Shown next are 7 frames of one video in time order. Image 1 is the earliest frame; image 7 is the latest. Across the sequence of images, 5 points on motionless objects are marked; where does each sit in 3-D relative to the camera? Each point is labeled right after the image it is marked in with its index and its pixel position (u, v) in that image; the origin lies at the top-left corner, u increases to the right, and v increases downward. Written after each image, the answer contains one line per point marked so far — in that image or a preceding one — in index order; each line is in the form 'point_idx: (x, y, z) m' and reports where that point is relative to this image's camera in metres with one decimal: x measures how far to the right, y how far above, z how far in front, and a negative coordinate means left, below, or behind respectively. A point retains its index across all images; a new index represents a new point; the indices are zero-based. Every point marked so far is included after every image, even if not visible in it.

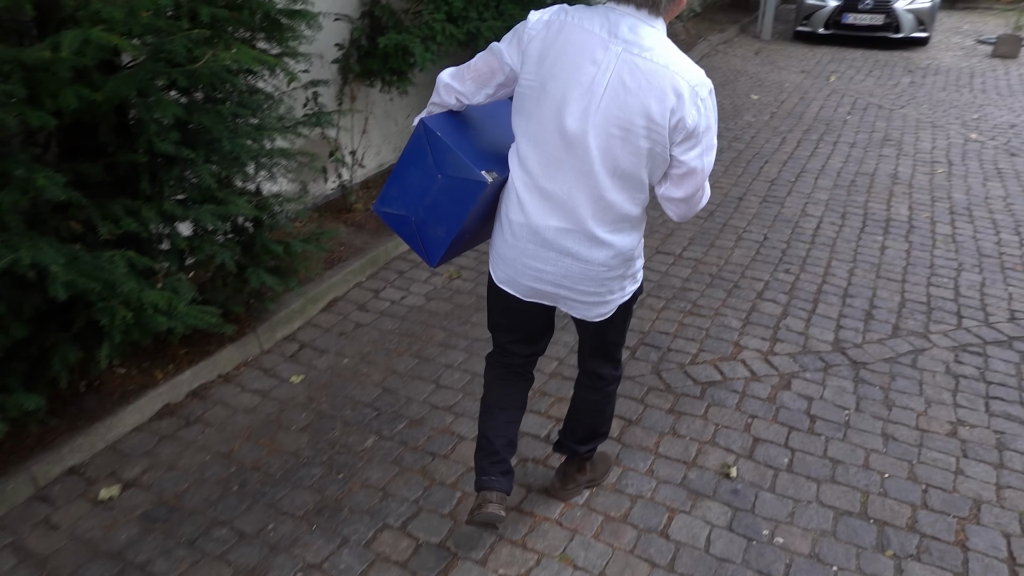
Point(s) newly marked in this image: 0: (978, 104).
0: (+4.6, +1.8, +7.4) m
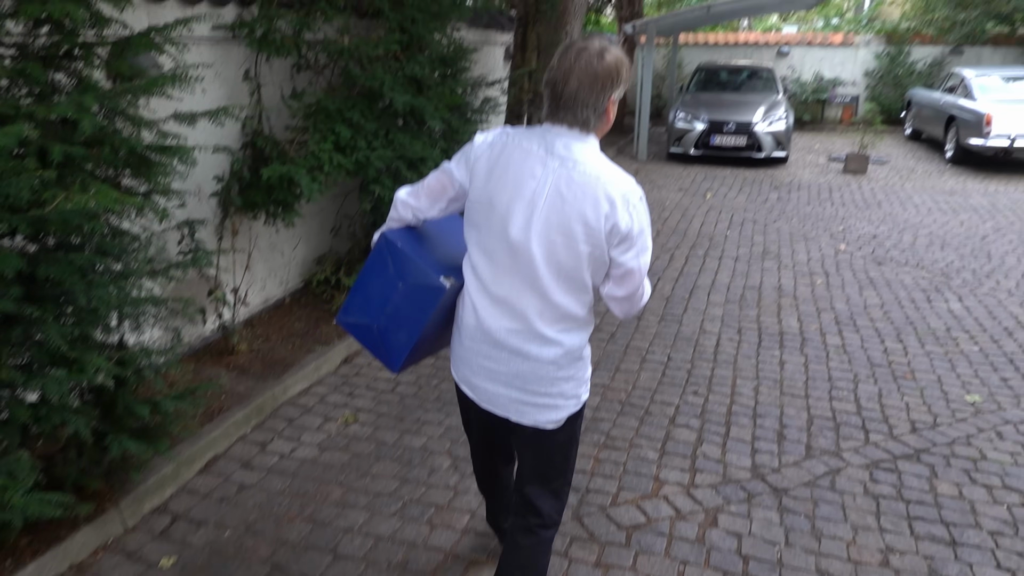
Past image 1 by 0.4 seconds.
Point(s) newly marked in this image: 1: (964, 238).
0: (+3.5, +0.8, +8.0) m
1: (+4.3, +0.5, +7.2) m
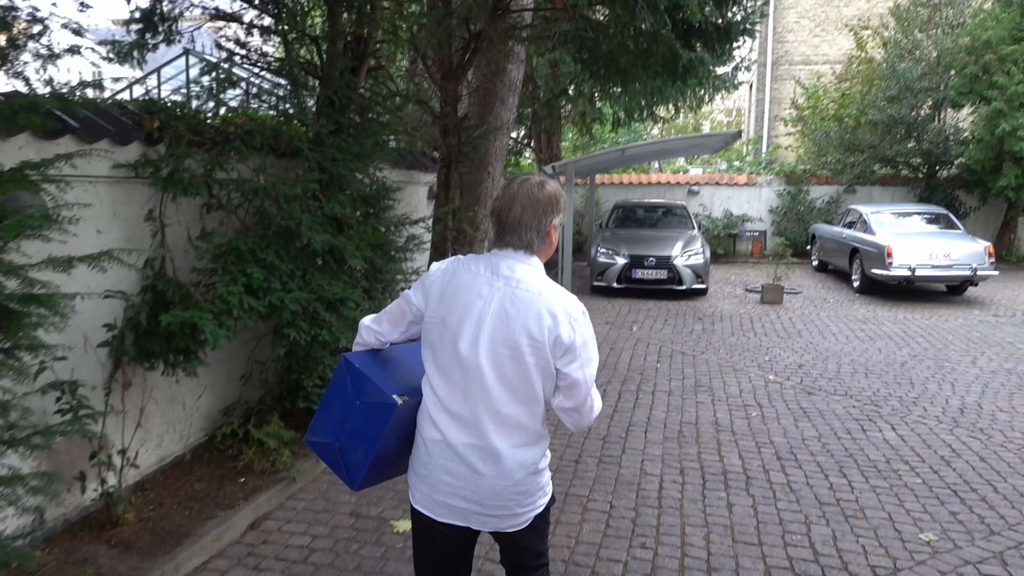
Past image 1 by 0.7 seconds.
0: (+2.7, -0.6, +8.1) m
1: (+3.6, -0.7, +7.3) m
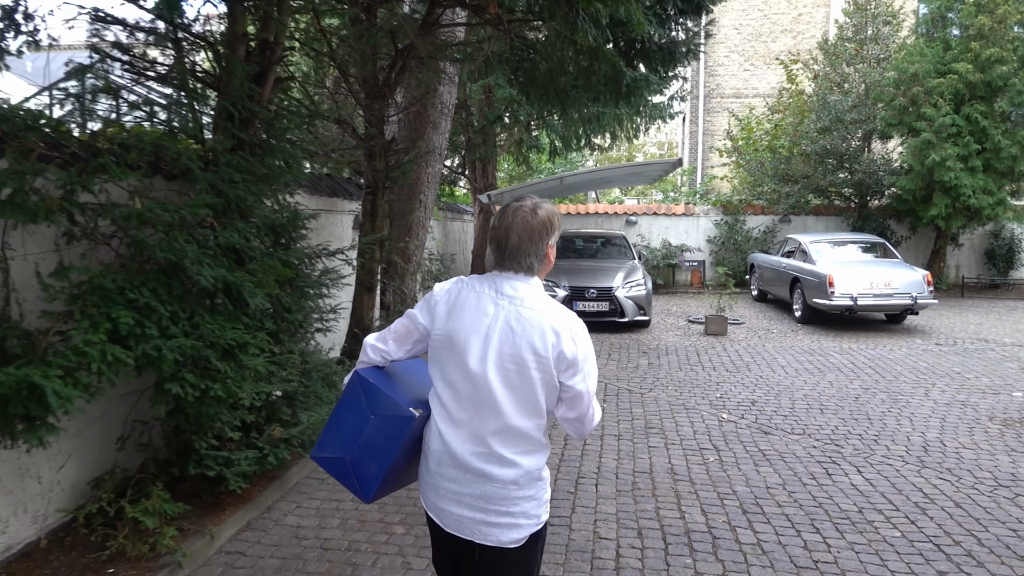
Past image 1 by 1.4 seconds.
0: (+2.0, -1.0, +7.7) m
1: (+3.0, -1.0, +7.0) m
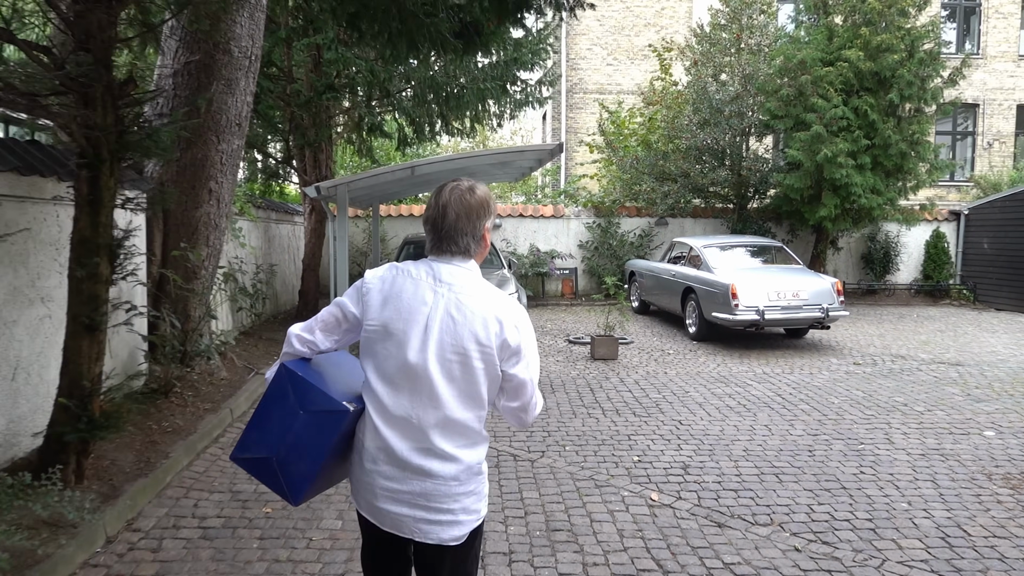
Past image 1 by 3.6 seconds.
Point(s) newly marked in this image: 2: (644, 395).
0: (+0.8, -1.1, +5.7) m
1: (+1.9, -1.2, +5.2) m
2: (+1.2, -1.0, +6.9) m
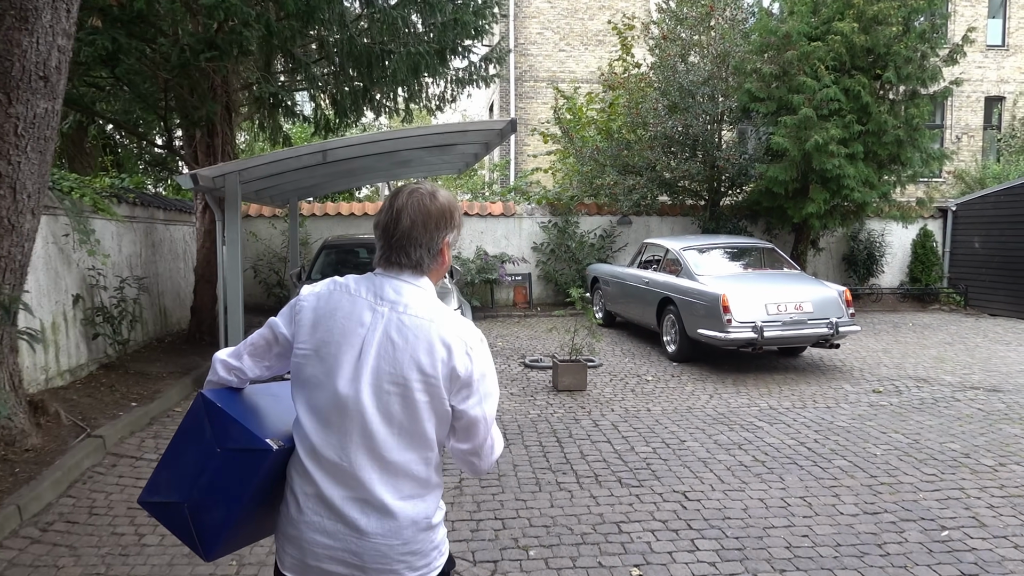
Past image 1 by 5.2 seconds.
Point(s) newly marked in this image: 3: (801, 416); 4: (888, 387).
0: (+0.5, -1.2, +4.0) m
1: (+1.6, -1.3, +3.6) m
2: (+0.8, -1.1, +5.2) m
3: (+2.3, -1.0, +6.0) m
4: (+3.5, -0.9, +7.0) m
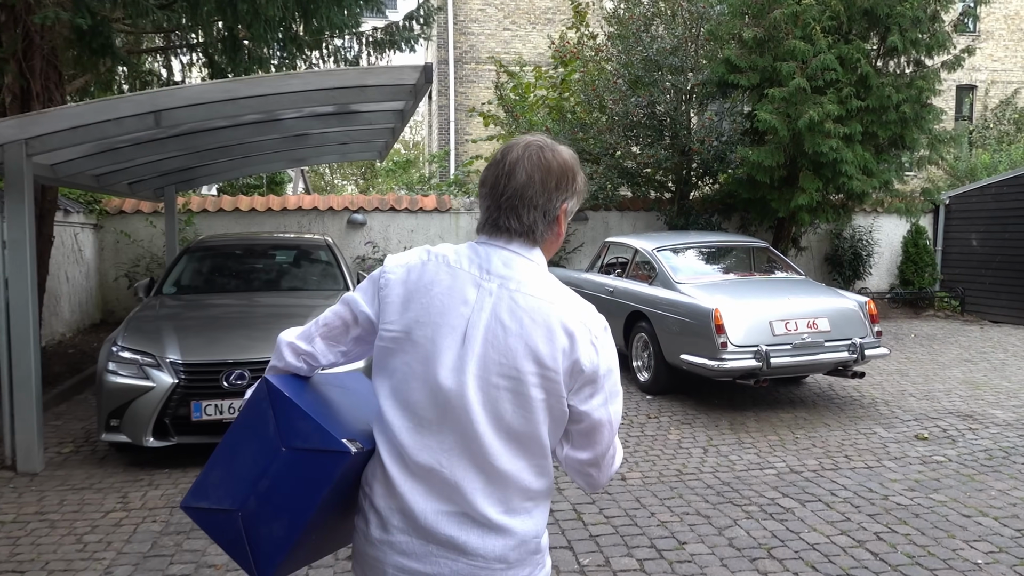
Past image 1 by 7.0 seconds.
0: (+0.2, -1.3, +2.1) m
1: (+1.3, -1.4, +1.8) m
2: (+0.4, -1.2, +3.4) m
3: (+1.8, -1.1, +4.3) m
4: (+2.9, -1.0, +5.3) m
